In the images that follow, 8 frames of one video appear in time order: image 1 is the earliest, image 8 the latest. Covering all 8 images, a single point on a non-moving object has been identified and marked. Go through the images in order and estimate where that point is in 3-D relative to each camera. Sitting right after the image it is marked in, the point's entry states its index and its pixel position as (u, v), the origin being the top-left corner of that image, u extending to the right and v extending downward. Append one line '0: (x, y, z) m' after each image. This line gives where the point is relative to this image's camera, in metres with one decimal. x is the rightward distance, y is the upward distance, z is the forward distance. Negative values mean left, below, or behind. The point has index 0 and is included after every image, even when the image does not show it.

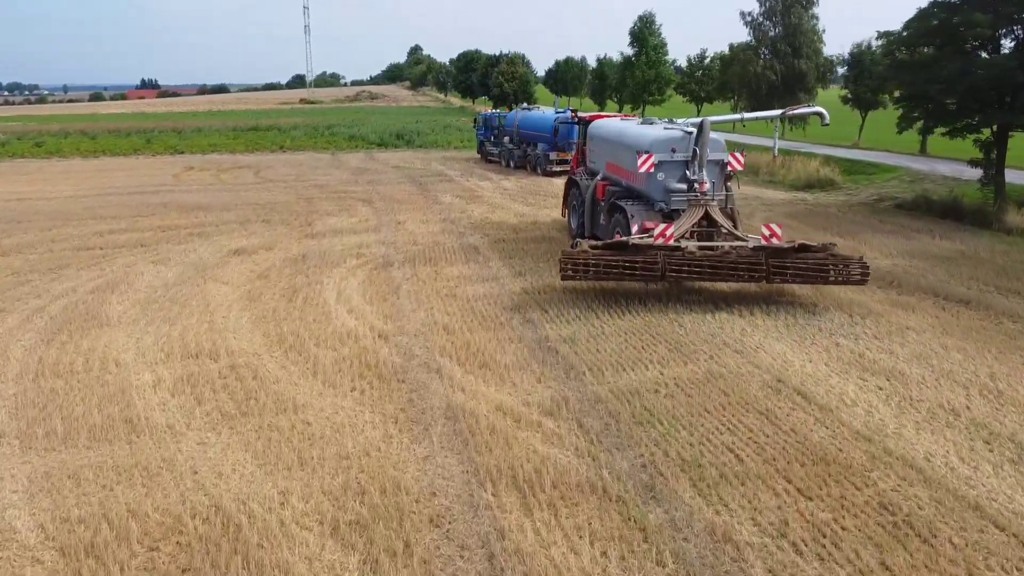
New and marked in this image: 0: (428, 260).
0: (-1.2, +0.4, +11.7) m
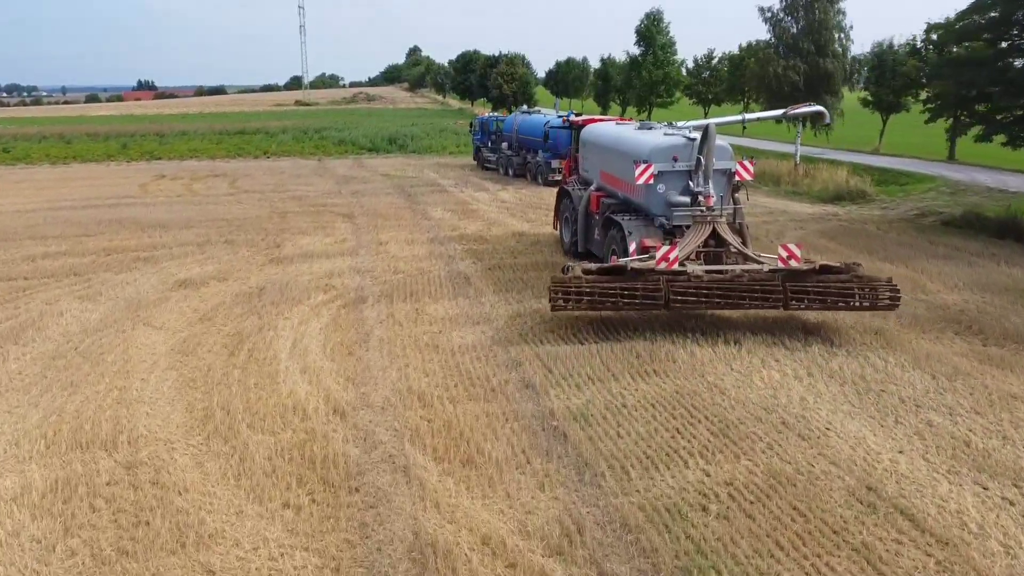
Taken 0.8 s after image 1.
0: (-1.2, -0.1, +9.9) m
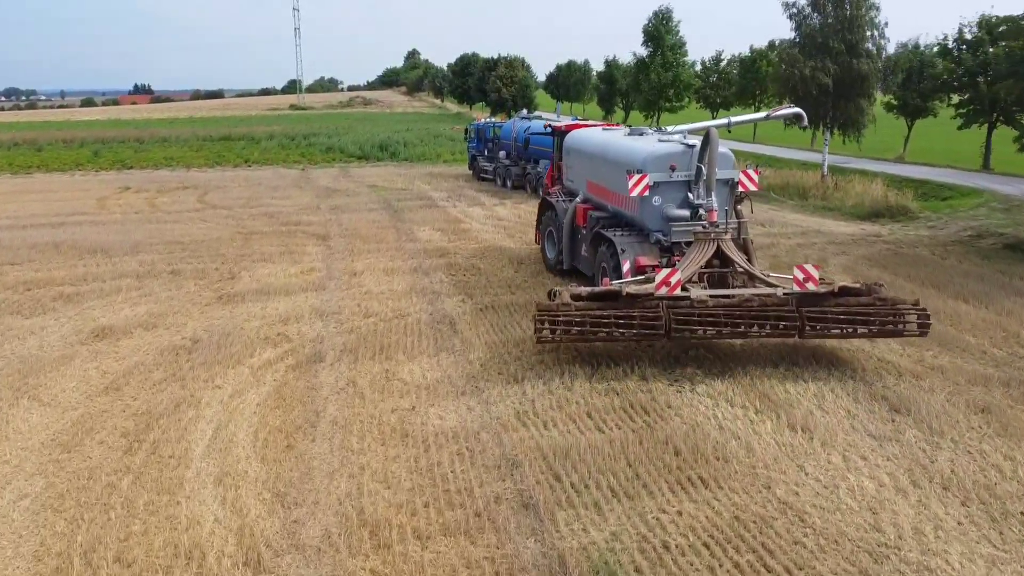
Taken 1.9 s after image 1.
0: (-1.3, -0.6, +7.9) m
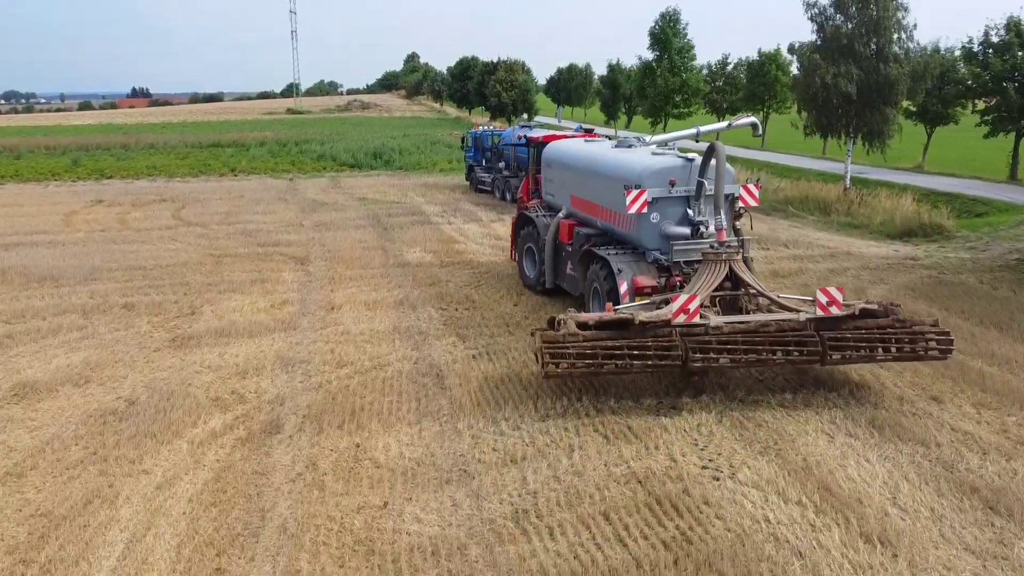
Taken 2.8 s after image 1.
0: (-1.3, -1.0, +6.6) m
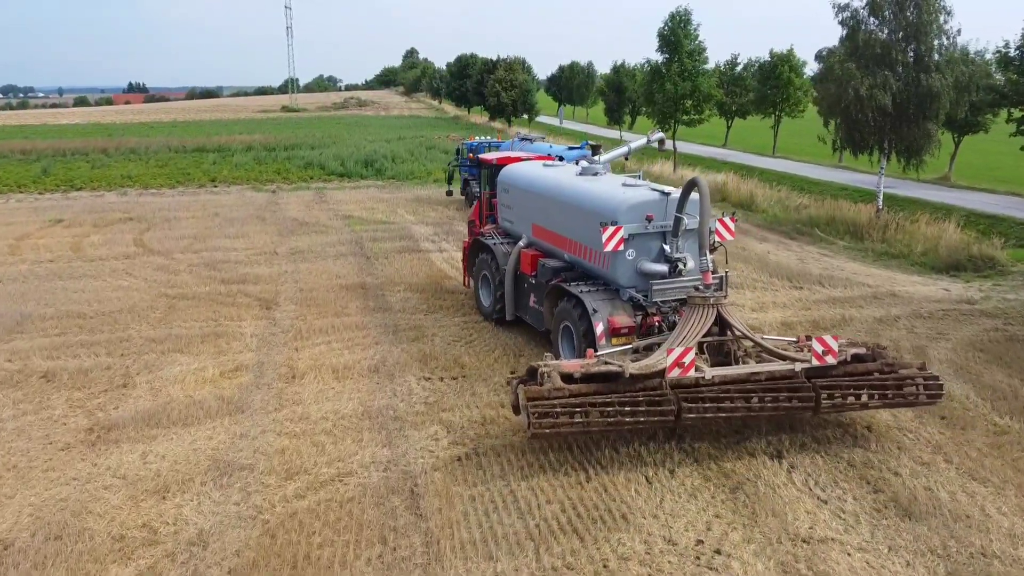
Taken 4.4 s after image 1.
0: (-1.3, -1.7, +5.0) m
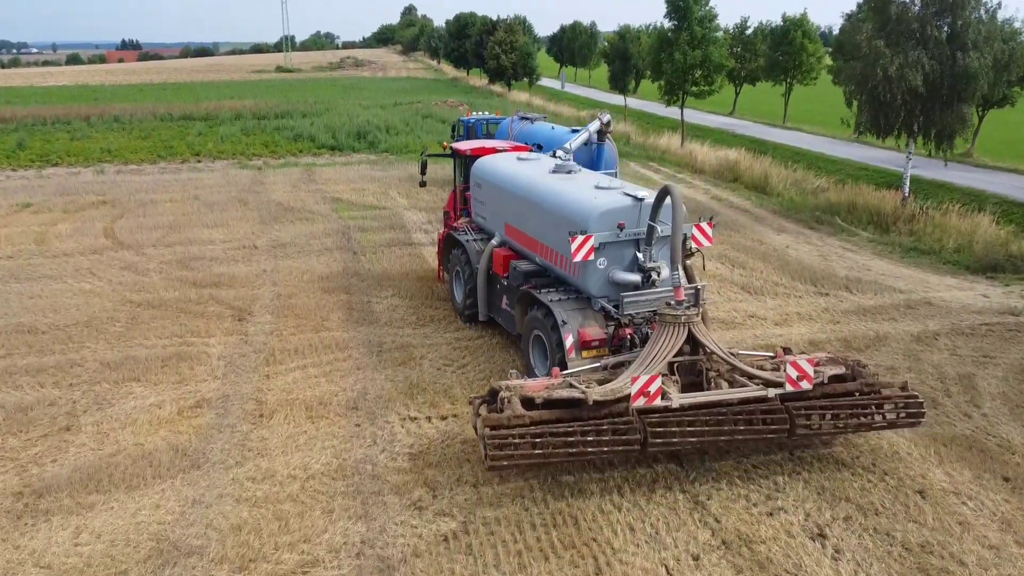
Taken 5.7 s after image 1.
0: (-1.4, -2.1, +4.0) m
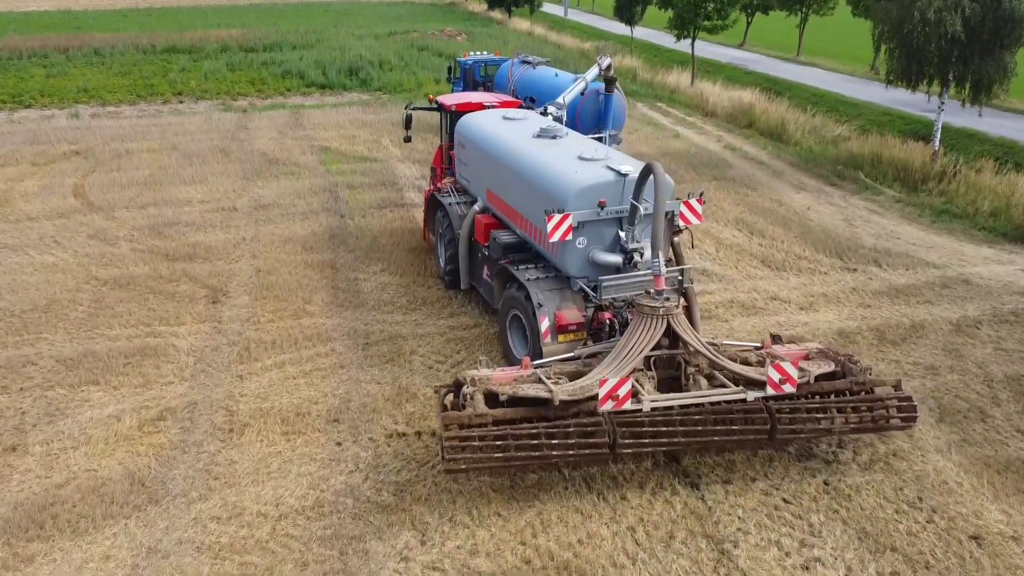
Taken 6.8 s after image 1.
0: (-1.4, -2.4, +3.4) m
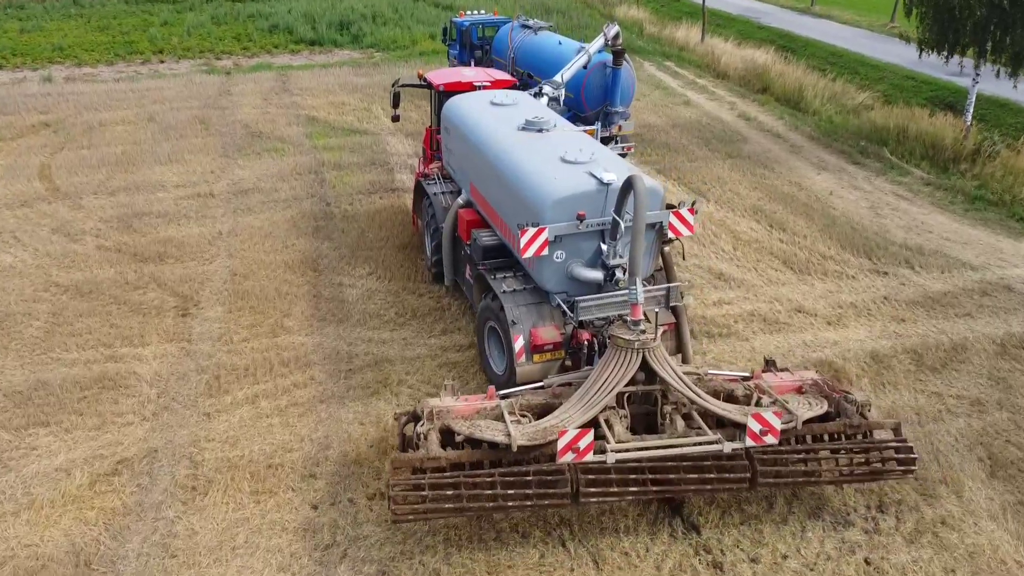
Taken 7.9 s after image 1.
0: (-1.4, -2.9, +2.7) m
